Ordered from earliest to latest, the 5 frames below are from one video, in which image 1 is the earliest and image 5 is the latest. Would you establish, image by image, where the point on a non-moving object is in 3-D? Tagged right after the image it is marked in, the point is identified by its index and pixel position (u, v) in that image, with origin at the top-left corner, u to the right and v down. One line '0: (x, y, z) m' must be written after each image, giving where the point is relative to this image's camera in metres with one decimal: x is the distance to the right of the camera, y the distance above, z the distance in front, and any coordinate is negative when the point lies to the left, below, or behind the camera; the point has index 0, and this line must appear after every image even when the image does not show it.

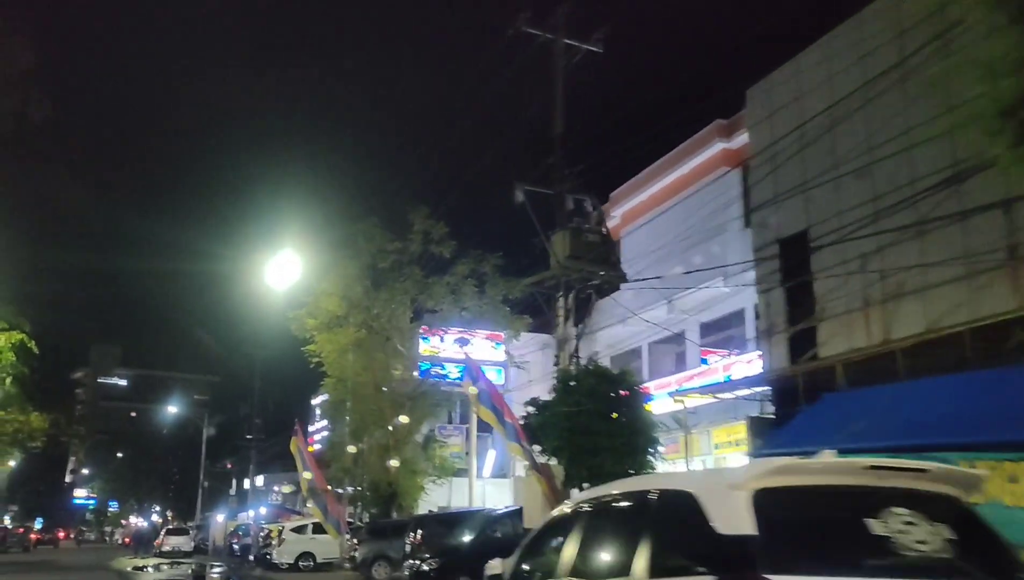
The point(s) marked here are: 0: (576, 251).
0: (+1.1, +0.6, +14.9) m
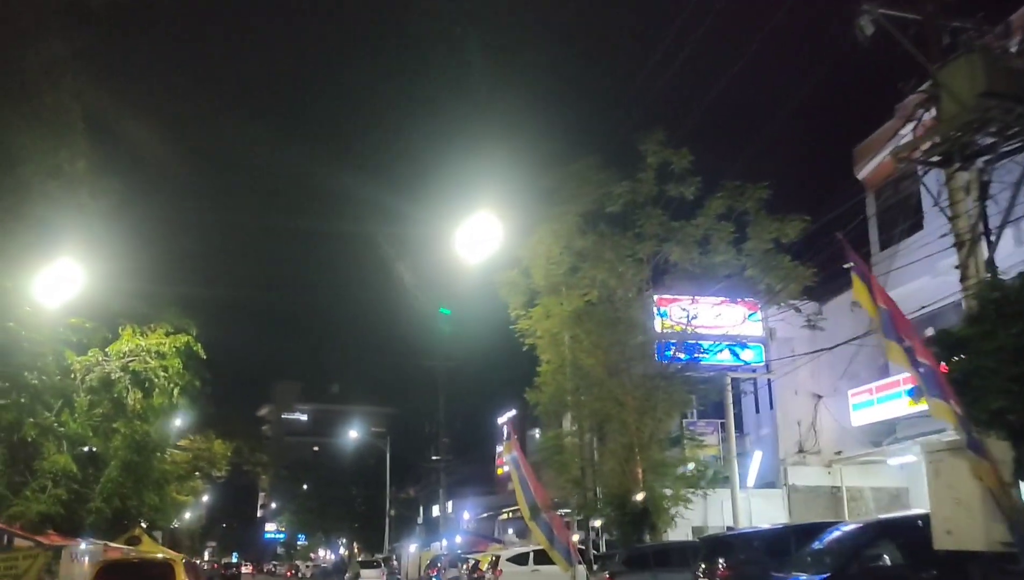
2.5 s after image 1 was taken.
0: (+4.8, +2.0, +9.0) m
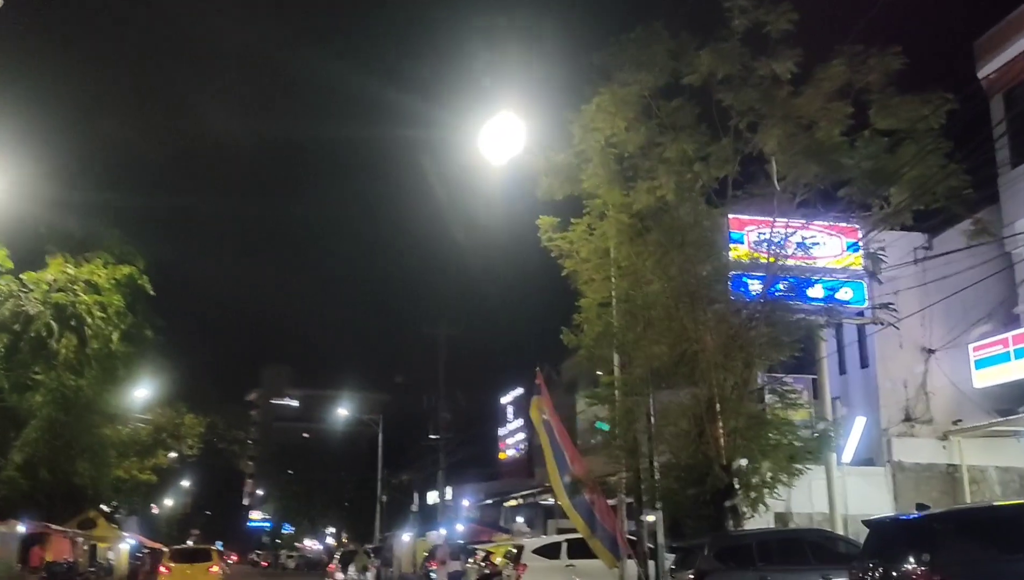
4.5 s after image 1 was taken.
0: (+5.4, +3.3, +4.4) m
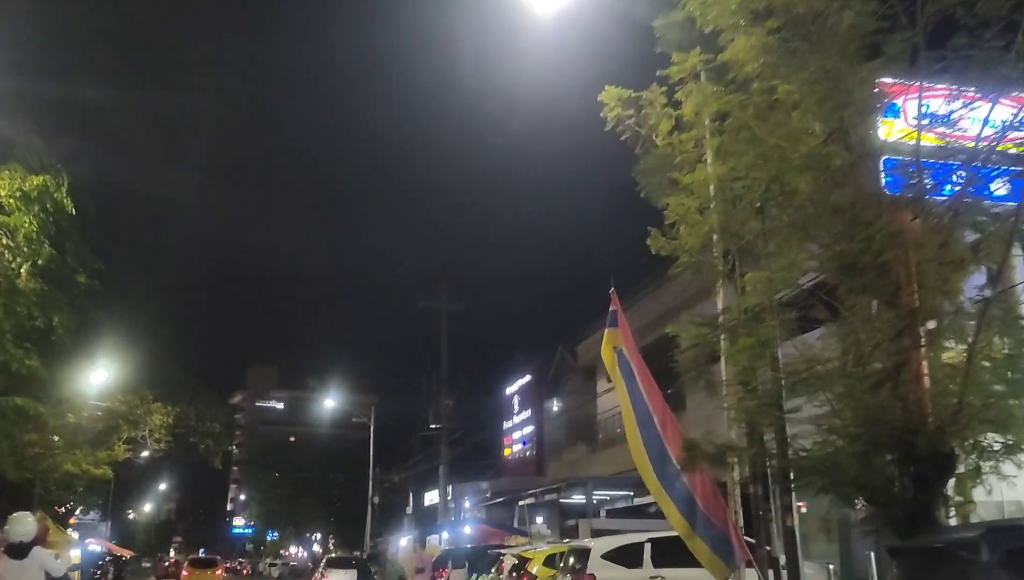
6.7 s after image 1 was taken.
0: (+6.3, +4.7, -0.2) m
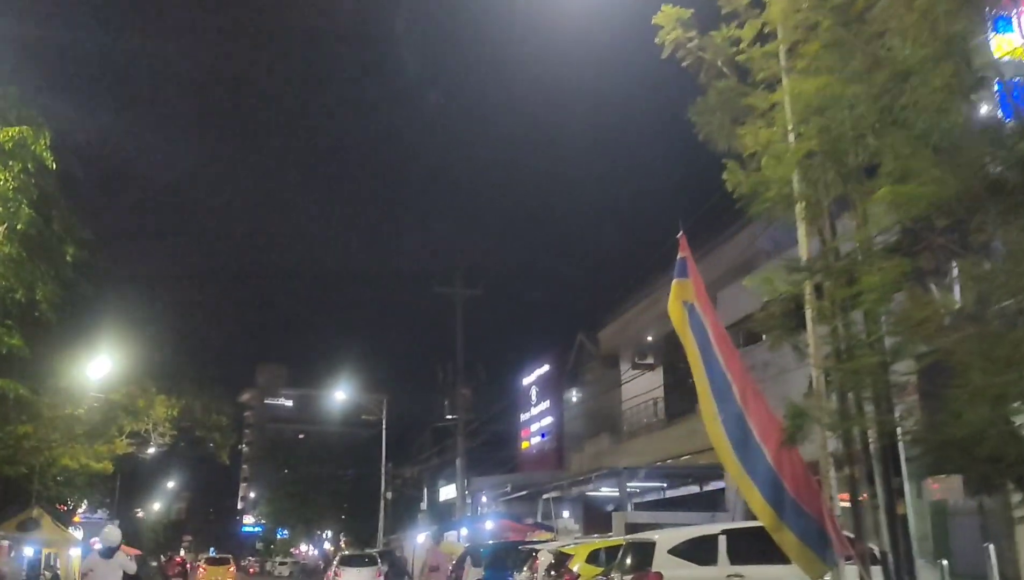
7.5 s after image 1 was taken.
0: (+6.6, +5.3, -1.9) m
